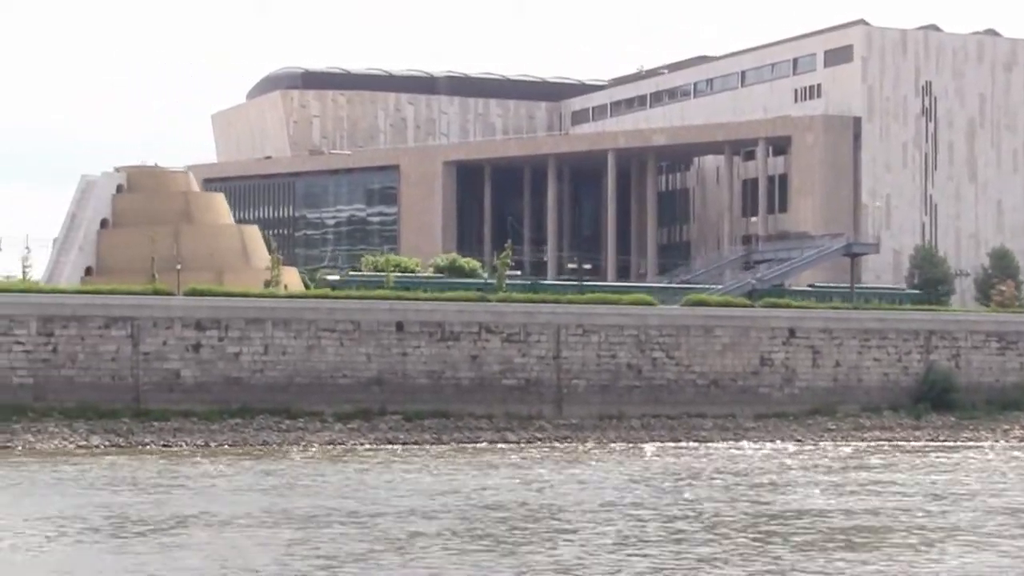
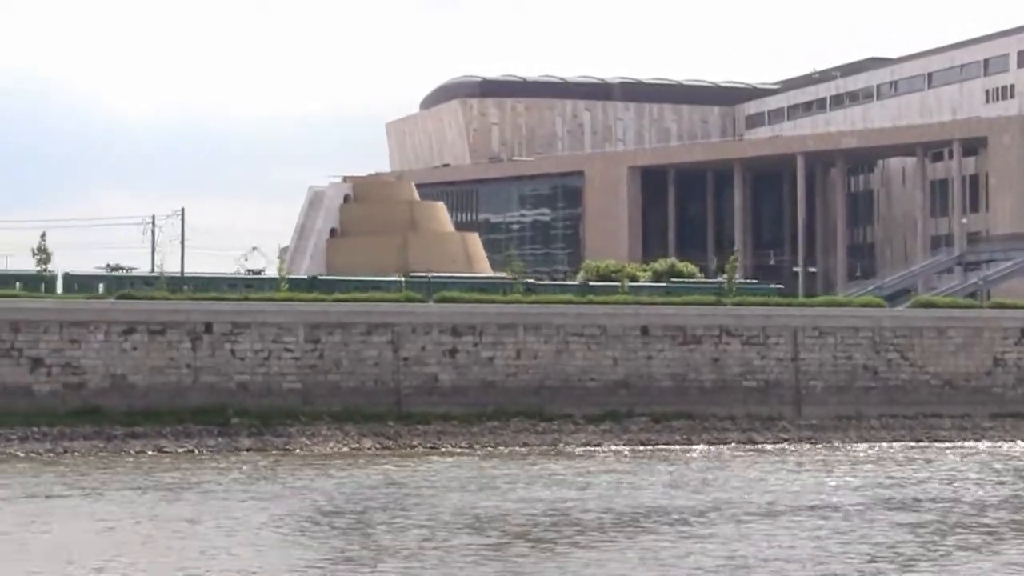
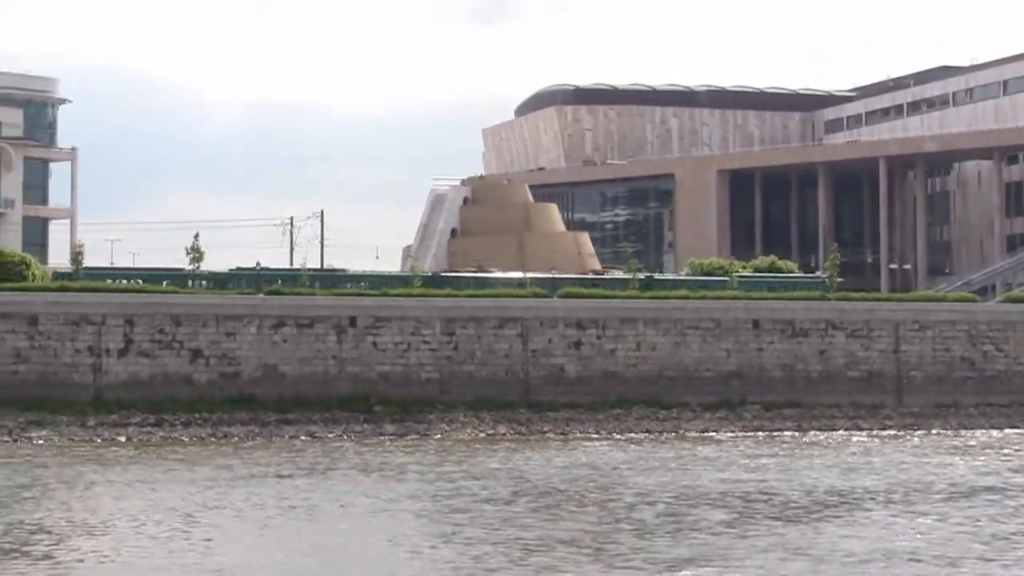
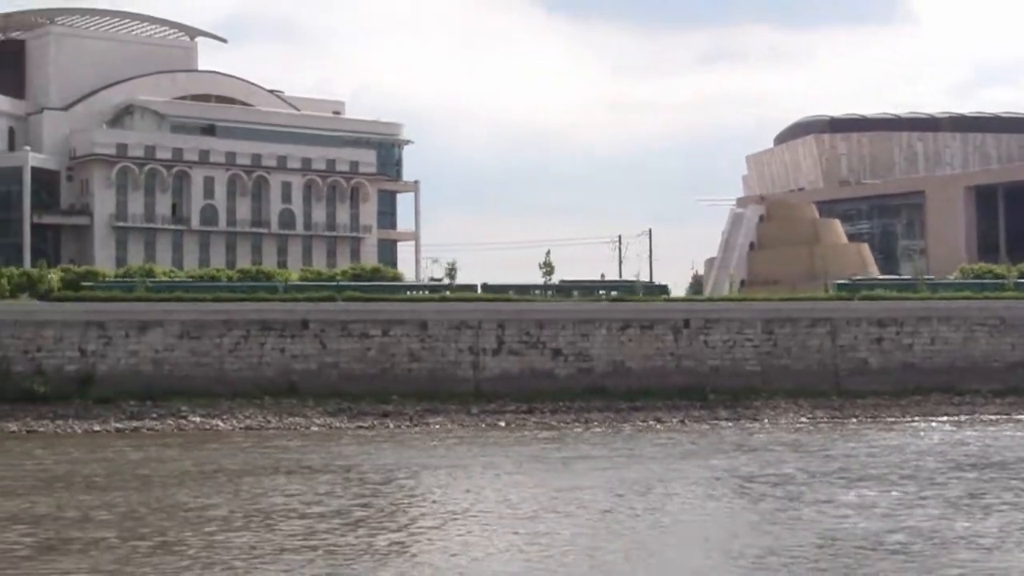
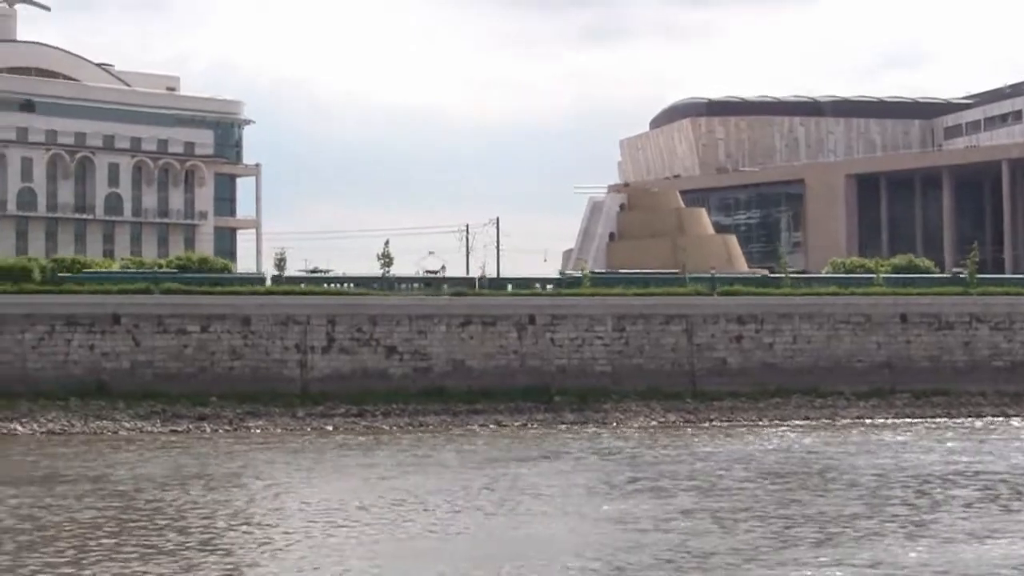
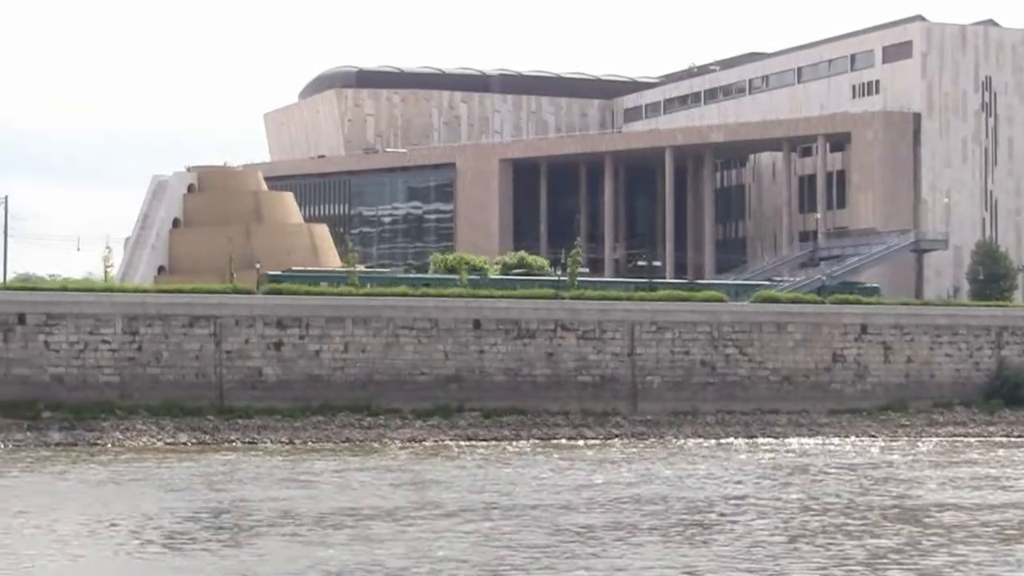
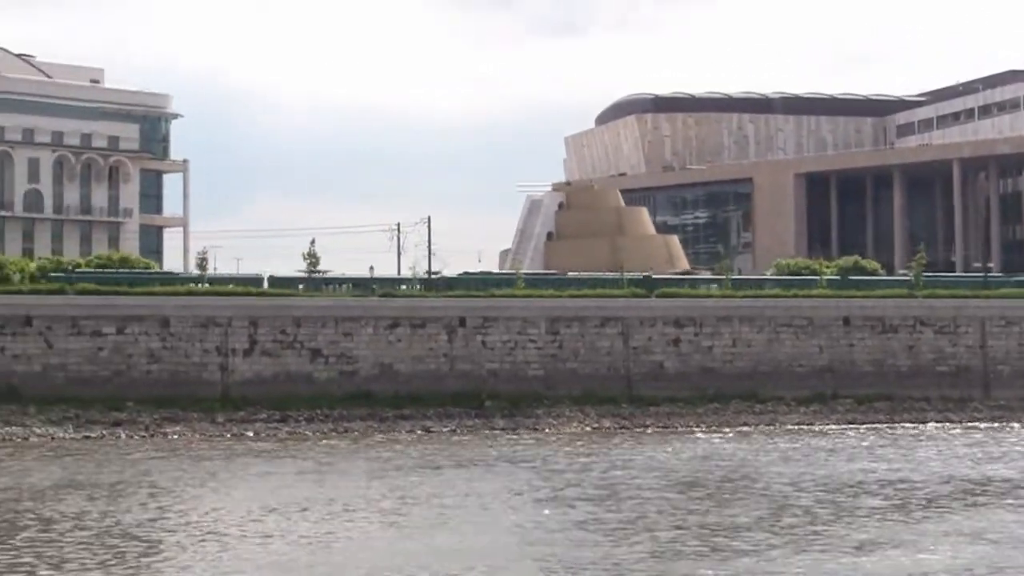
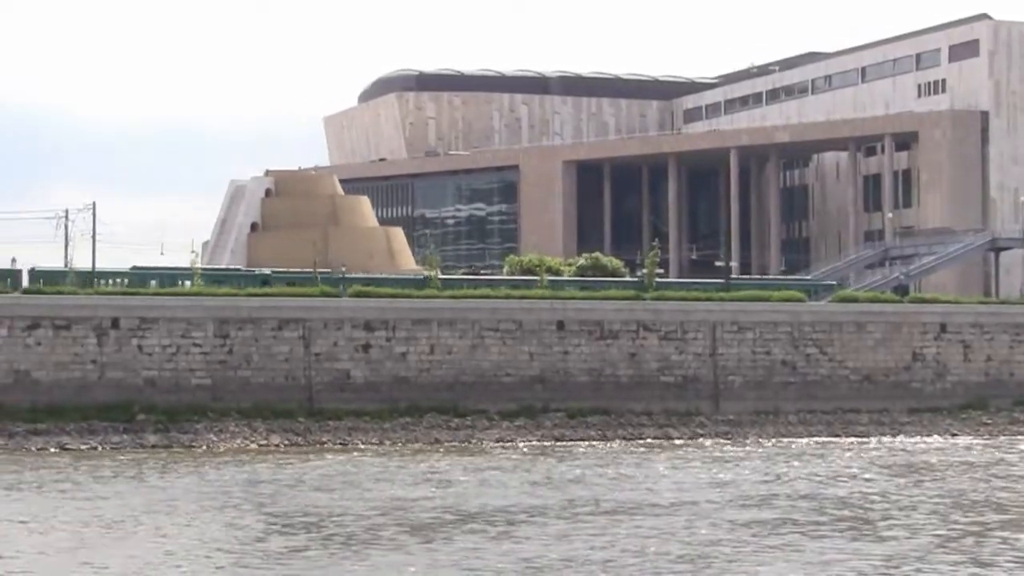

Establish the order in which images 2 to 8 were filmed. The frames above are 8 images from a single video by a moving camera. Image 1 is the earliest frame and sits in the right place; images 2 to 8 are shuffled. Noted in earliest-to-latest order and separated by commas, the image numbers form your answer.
6, 8, 2, 3, 7, 5, 4
